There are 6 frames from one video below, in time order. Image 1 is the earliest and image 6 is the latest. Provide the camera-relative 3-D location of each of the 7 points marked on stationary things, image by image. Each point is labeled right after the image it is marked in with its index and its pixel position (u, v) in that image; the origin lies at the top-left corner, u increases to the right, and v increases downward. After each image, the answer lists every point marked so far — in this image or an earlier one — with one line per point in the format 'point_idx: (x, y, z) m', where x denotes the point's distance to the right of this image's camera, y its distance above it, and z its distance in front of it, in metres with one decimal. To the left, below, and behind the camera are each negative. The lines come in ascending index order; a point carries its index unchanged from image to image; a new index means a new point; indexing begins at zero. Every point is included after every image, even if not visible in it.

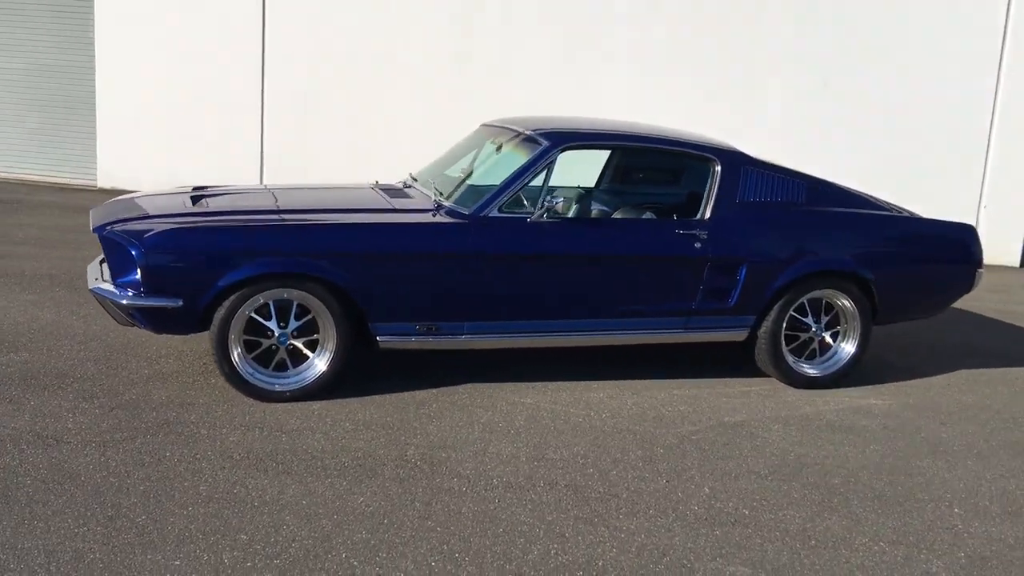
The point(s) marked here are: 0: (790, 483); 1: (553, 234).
0: (+1.2, -0.8, +4.2) m
1: (+0.2, +0.3, +5.2) m
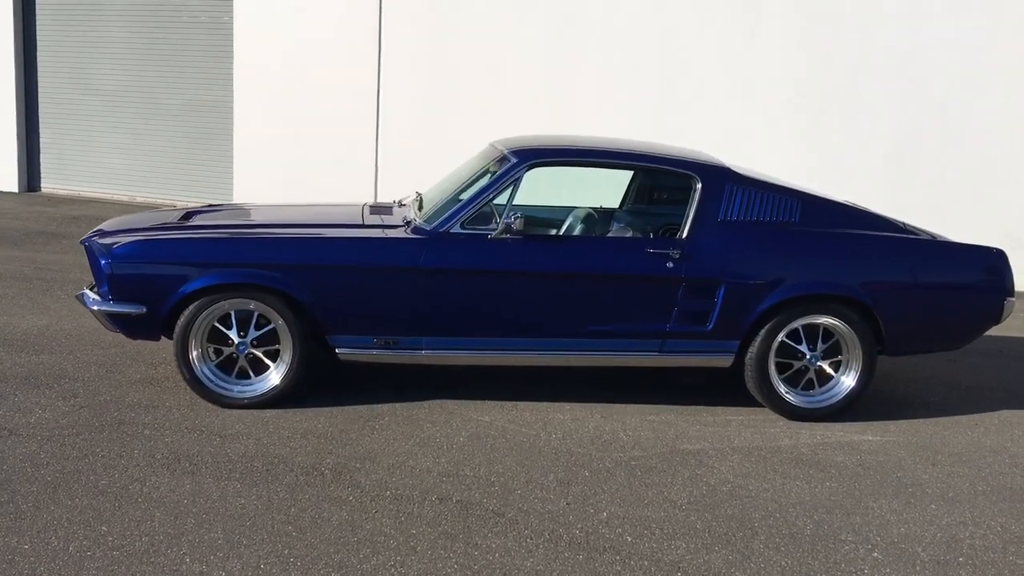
0: (+0.7, -0.9, +4.0) m
1: (0.0, +0.2, +5.1) m
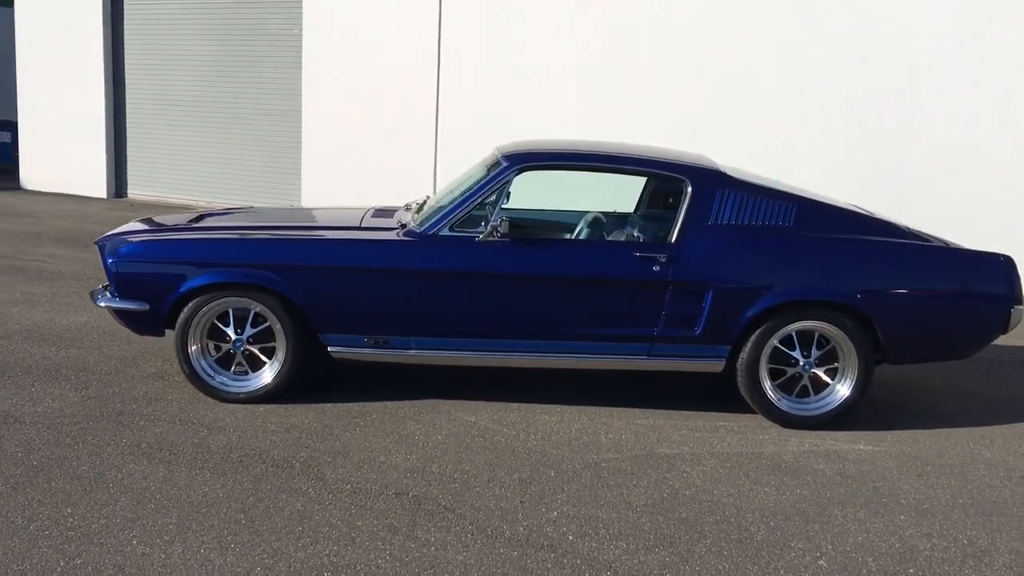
0: (+0.6, -0.9, +4.0) m
1: (-0.1, +0.2, +5.2) m
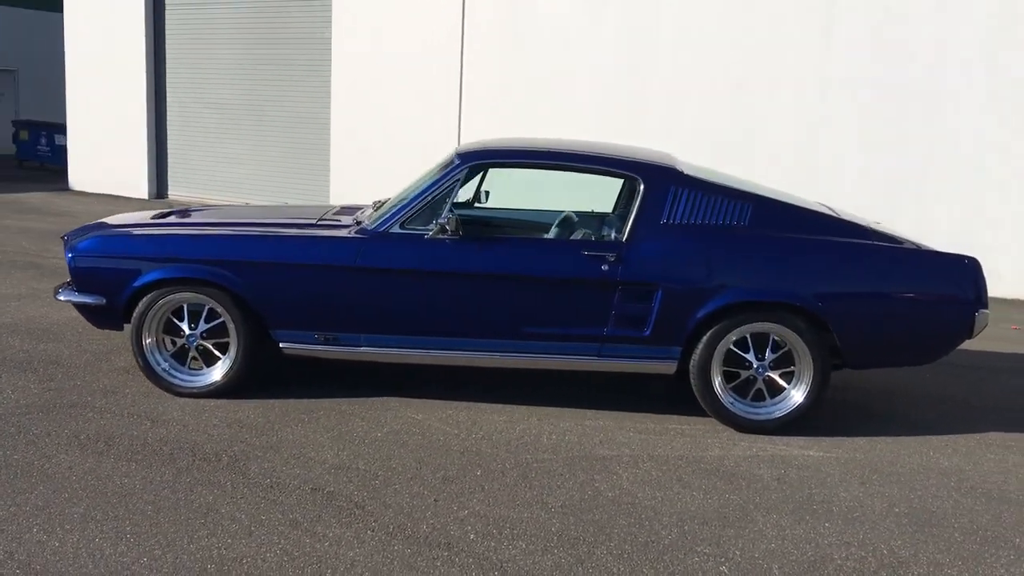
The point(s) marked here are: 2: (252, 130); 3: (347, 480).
0: (+0.2, -0.9, +3.9) m
1: (-0.3, +0.2, +5.2) m
2: (-3.9, +2.3, +15.0) m
3: (-0.7, -0.8, +4.2) m
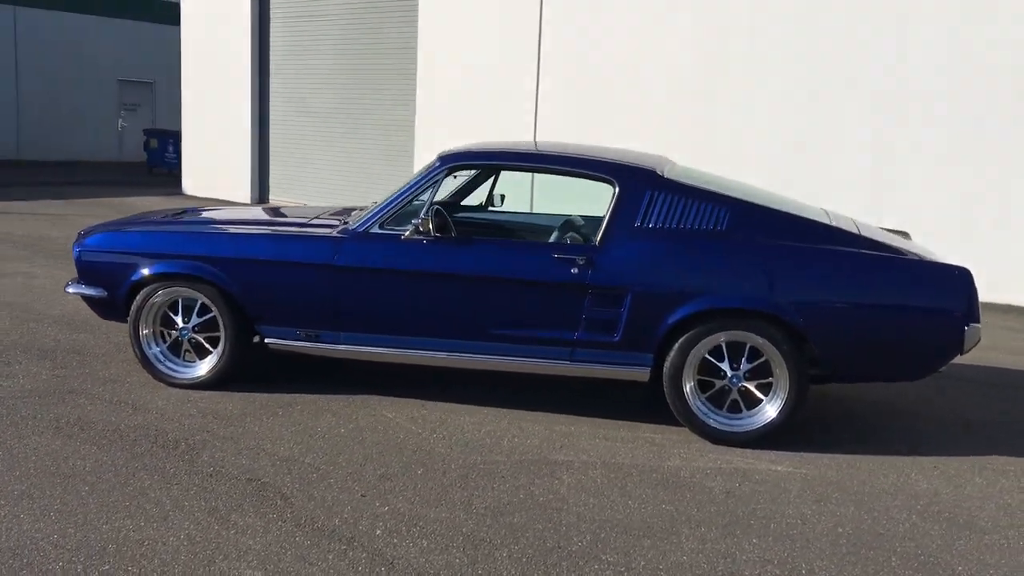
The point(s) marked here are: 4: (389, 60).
0: (-0.1, -0.9, +3.9) m
1: (-0.4, +0.2, +5.2) m
2: (-2.6, +2.3, +15.4) m
3: (-1.0, -0.8, +4.3) m
4: (-1.7, +3.3, +14.6) m
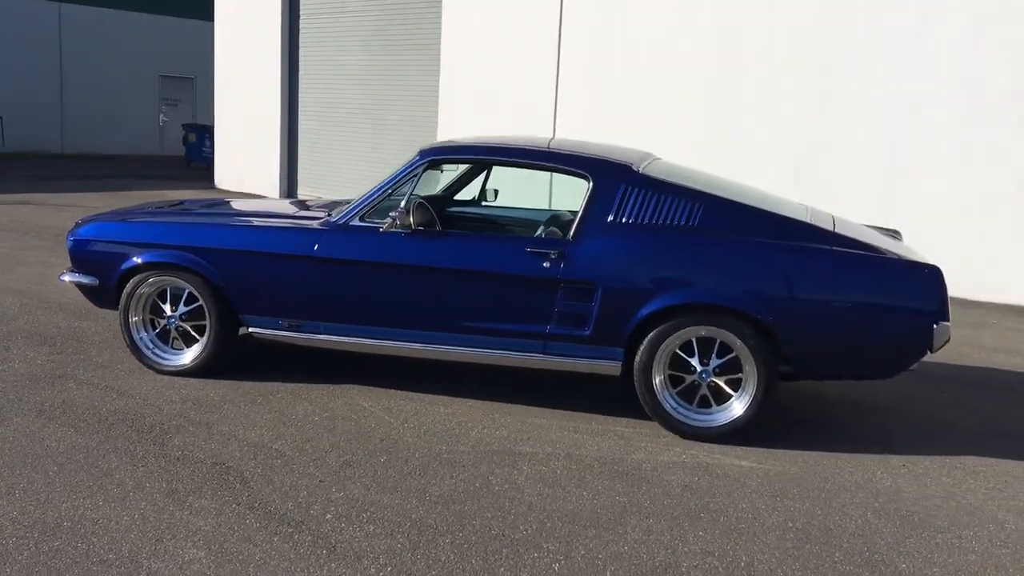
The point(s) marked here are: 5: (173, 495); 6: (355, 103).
0: (-0.3, -0.9, +4.0) m
1: (-0.6, +0.2, +5.3) m
2: (-2.3, +2.4, +15.6) m
3: (-1.1, -0.7, +4.4) m
4: (-1.4, +3.4, +14.7) m
5: (-1.3, -0.8, +4.0) m
6: (-2.4, +2.9, +15.6) m
